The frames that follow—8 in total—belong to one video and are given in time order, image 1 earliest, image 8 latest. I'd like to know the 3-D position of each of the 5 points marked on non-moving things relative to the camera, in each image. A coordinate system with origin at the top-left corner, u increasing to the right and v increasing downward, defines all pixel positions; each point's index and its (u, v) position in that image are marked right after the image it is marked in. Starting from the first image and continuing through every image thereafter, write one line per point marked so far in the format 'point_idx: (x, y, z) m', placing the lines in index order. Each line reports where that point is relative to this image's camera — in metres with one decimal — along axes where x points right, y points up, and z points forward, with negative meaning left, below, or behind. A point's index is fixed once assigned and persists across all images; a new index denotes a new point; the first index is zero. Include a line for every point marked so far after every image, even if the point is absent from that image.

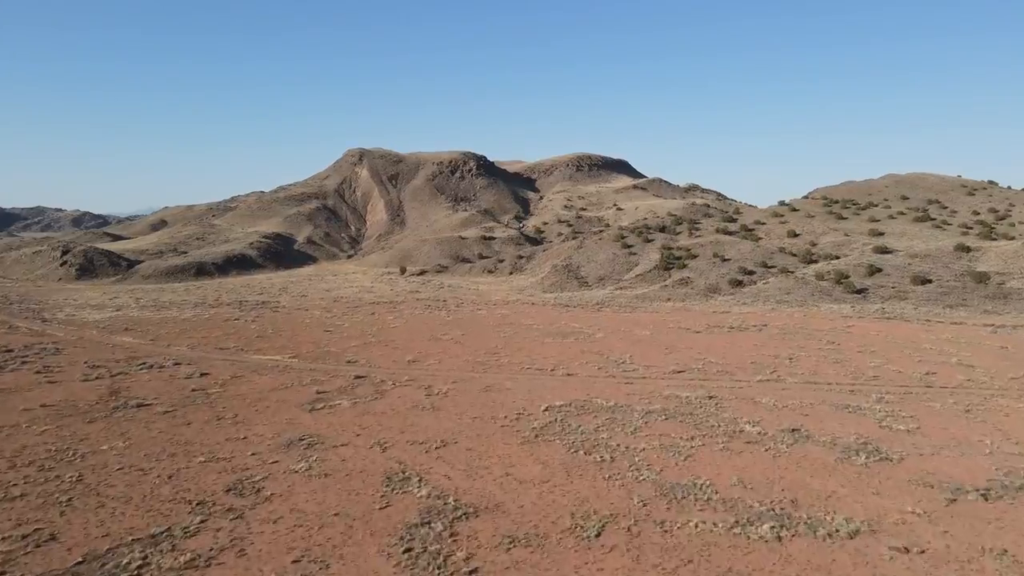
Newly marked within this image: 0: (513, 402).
0: (0.0, -2.7, +19.3) m
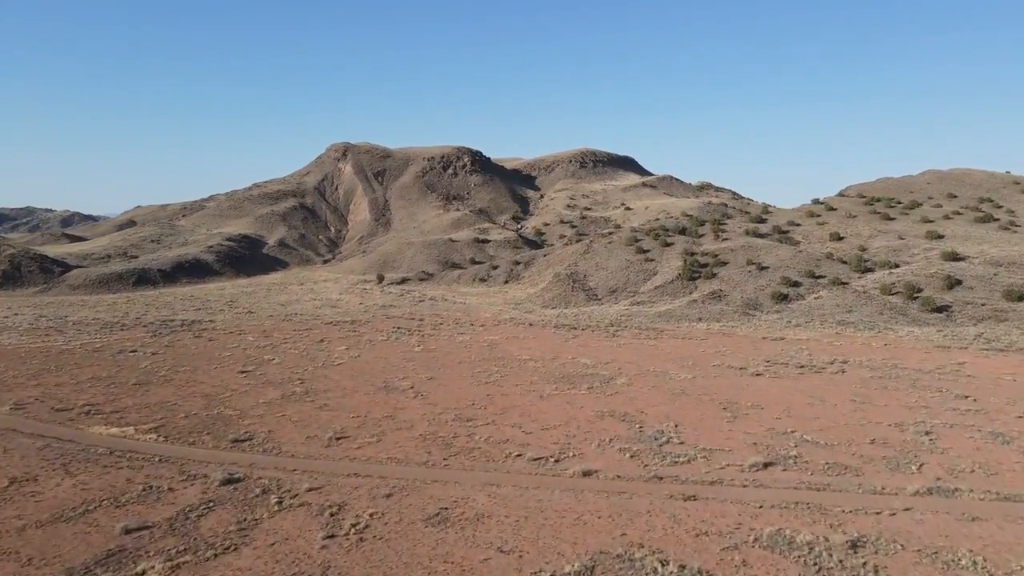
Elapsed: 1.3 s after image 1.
0: (-0.4, -3.4, +10.1) m
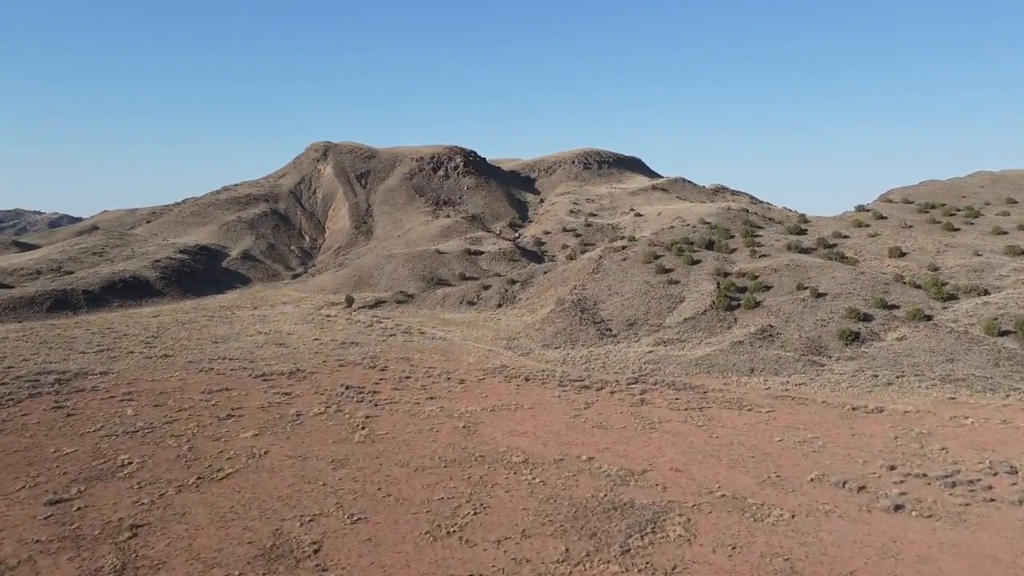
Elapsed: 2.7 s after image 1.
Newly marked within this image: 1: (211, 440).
0: (-0.7, -4.8, +1.0) m
1: (-7.0, -3.6, +19.0) m
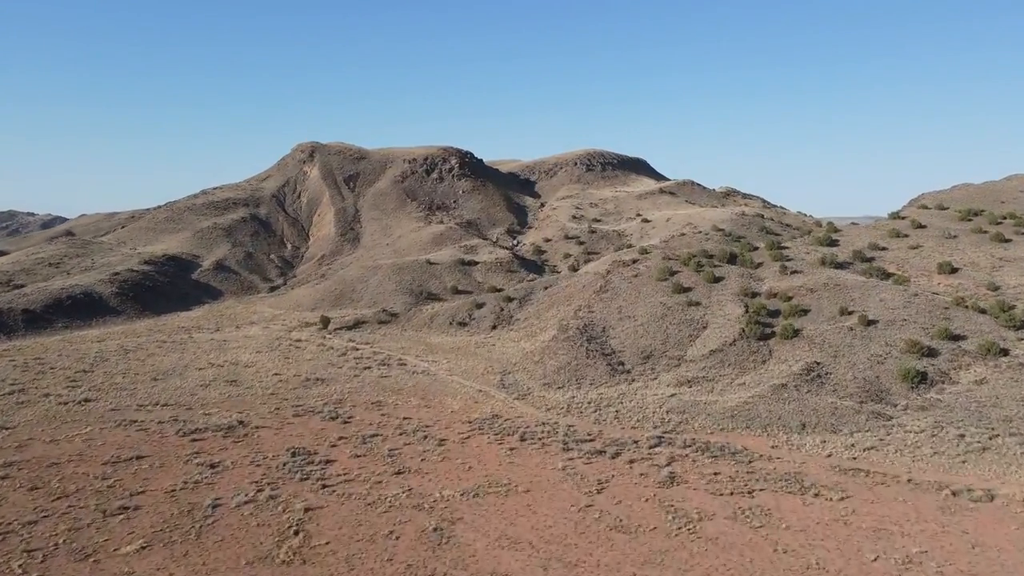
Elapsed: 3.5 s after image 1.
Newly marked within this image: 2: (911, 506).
0: (-0.9, -5.7, -4.5) m
1: (-7.2, -4.5, +13.5) m
2: (+8.0, -4.4, +16.2) m
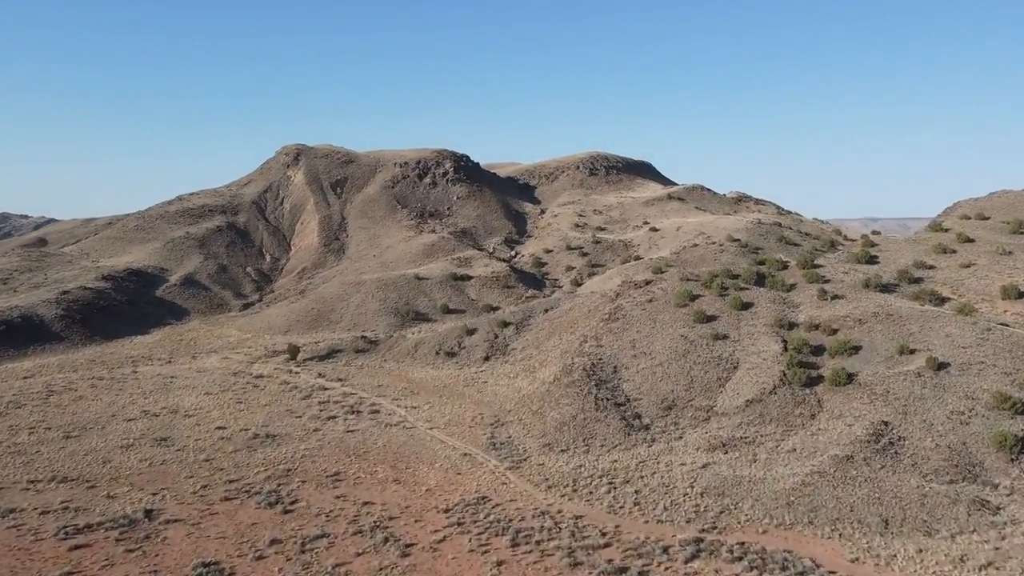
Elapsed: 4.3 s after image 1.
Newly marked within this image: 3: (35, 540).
0: (-1.2, -6.7, -9.9) m
1: (-7.4, -5.6, +8.1) m
2: (+7.7, -5.4, +10.8) m
3: (-9.6, -5.1, +16.4) m
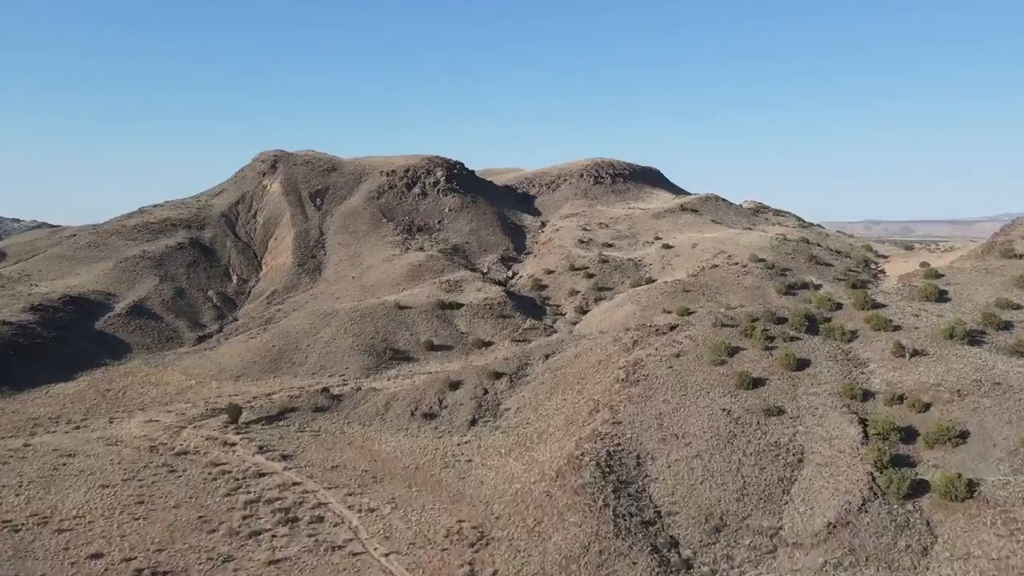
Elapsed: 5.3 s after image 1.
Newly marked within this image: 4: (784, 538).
0: (-1.5, -8.3, -17.0) m
1: (-7.8, -7.2, +1.1) m
2: (+7.4, -7.1, +3.7) m
3: (-9.9, -6.7, +9.3) m
4: (+5.9, -5.3, +17.7) m
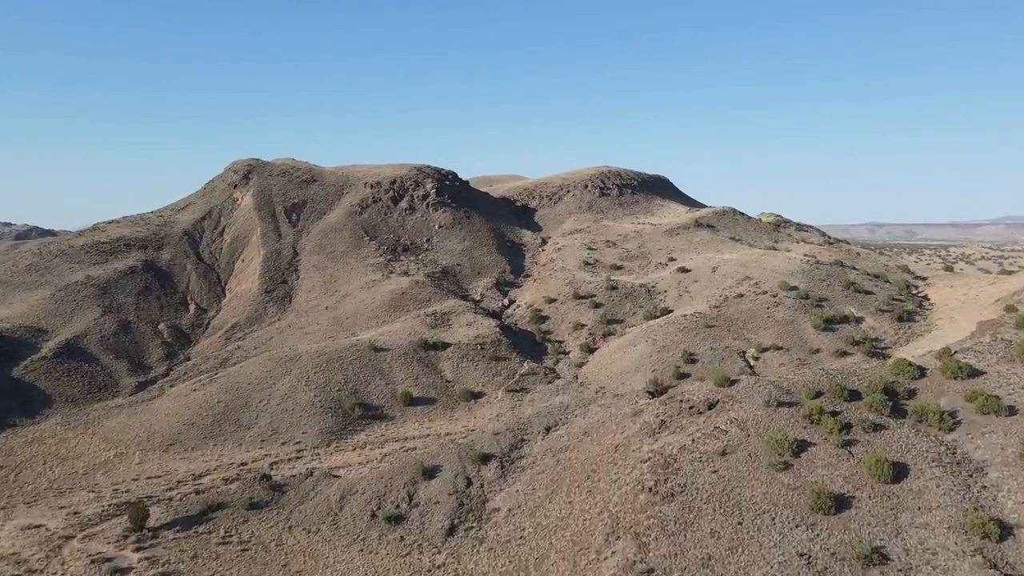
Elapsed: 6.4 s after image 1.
0: (-1.9, -10.1, -24.0) m
1: (-8.1, -9.0, -6.0) m
2: (+7.1, -8.9, -3.3) m
3: (-10.2, -8.5, +2.3) m
4: (+5.6, -7.2, +10.7) m
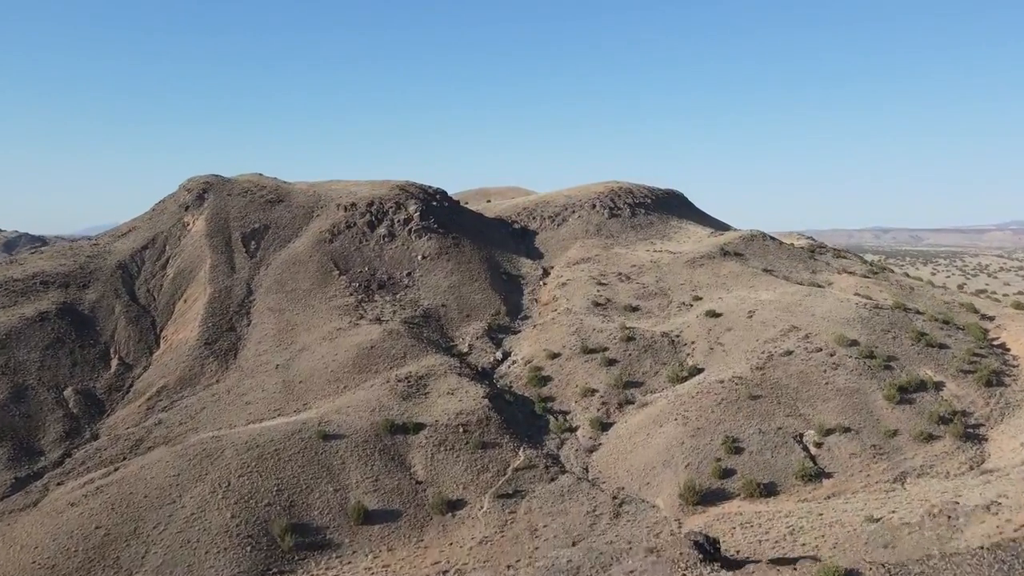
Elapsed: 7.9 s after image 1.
0: (-2.4, -12.4, -33.3) m
1: (-8.5, -11.4, -15.3) m
2: (+6.7, -11.4, -12.7) m
3: (-10.6, -10.9, -7.0) m
4: (+5.2, -9.7, +1.3) m
